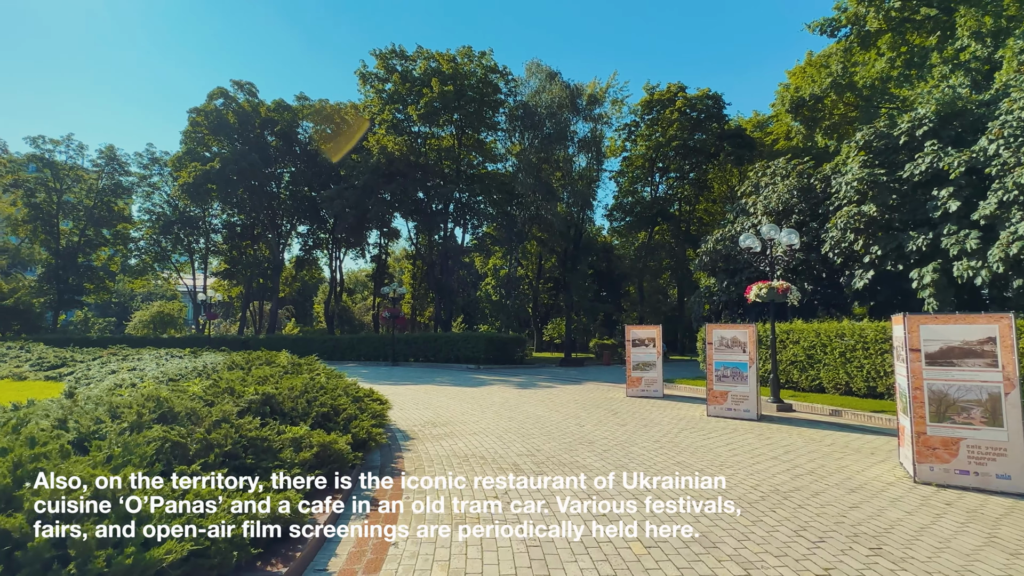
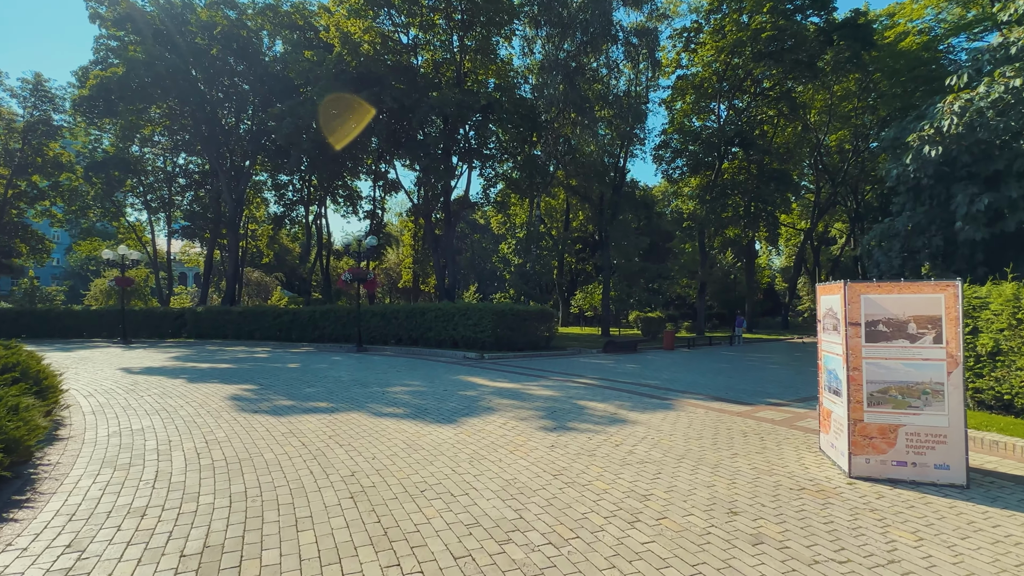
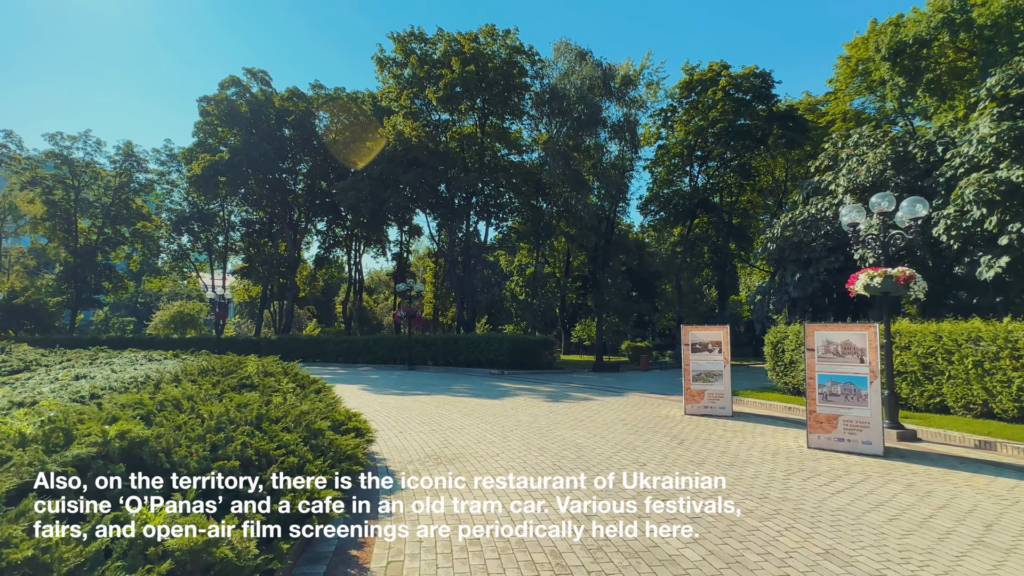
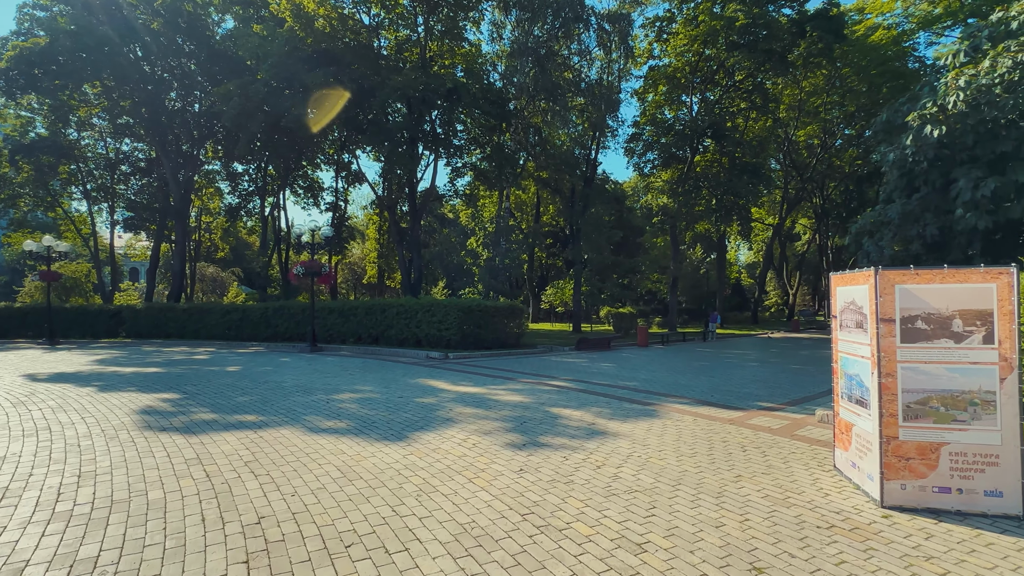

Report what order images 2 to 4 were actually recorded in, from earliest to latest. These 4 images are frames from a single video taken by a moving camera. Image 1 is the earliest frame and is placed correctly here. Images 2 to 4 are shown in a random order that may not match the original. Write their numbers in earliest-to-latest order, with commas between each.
3, 2, 4
